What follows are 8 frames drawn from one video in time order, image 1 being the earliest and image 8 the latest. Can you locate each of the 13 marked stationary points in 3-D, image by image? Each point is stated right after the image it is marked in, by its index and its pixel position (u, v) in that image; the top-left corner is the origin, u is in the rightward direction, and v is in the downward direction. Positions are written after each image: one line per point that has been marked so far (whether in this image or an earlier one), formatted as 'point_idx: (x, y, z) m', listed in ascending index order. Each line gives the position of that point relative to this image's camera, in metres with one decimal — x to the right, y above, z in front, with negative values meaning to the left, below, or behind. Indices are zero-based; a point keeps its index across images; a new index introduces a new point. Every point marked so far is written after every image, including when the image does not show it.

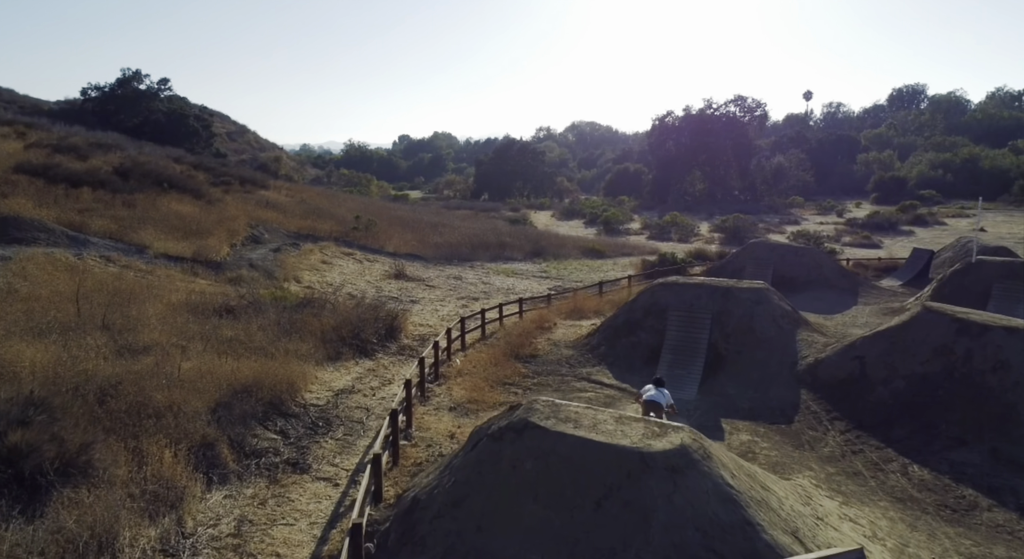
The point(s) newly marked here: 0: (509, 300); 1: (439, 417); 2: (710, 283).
0: (-0.1, -0.6, +18.2) m
1: (-0.9, -1.7, +8.7) m
2: (+3.4, -0.1, +12.0) m
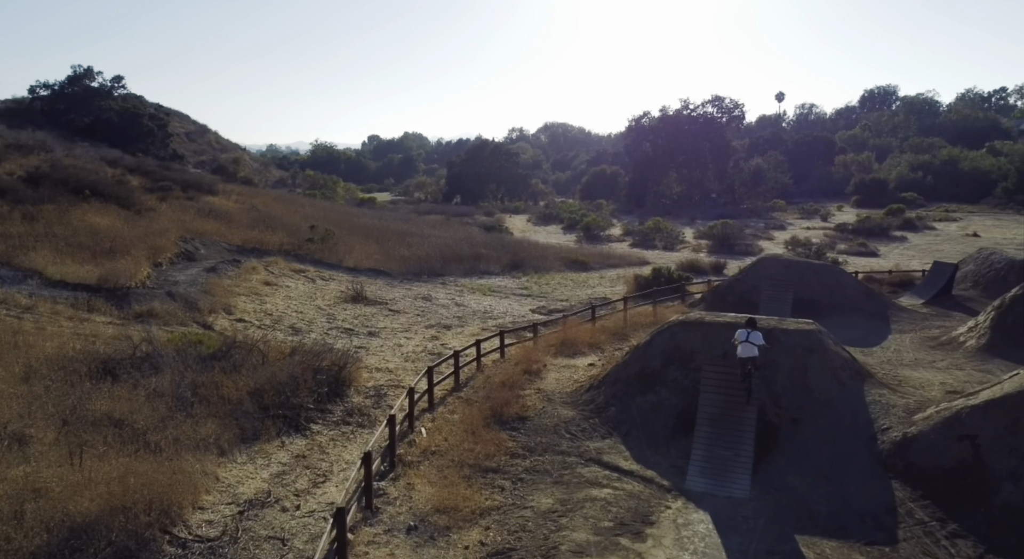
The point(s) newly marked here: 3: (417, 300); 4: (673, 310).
0: (-0.6, -1.1, +15.4) m
1: (-1.0, -2.2, +5.9) m
2: (+3.1, -0.6, +9.4) m
3: (-2.5, -0.5, +18.3) m
4: (+3.9, -0.7, +17.0) m
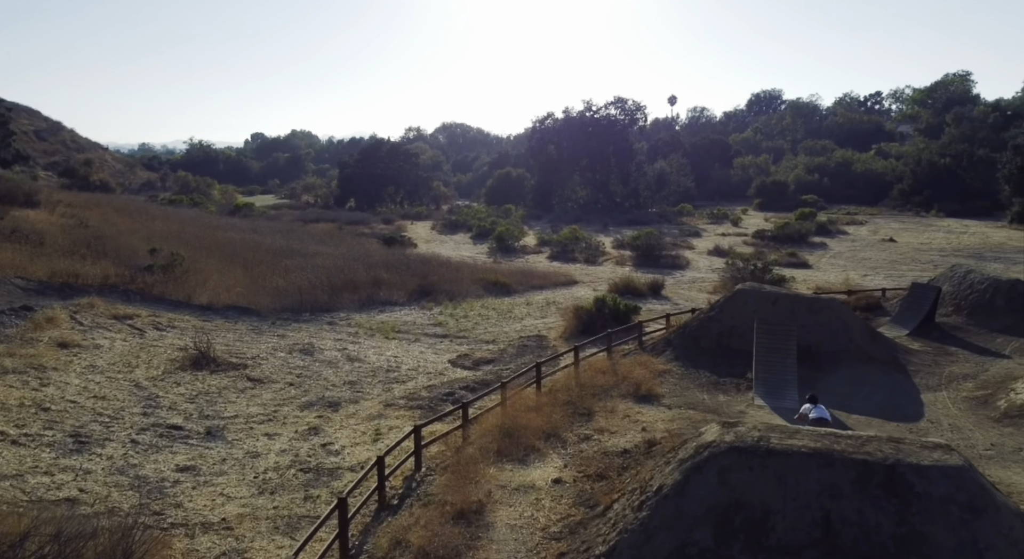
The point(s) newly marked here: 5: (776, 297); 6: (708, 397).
0: (-1.9, -2.0, +10.9) m
1: (-0.9, -3.1, +1.4) m
2: (+2.6, -1.4, +5.4) m
3: (-4.2, -1.5, +13.5) m
4: (+2.3, -1.5, +13.0) m
5: (+4.9, -0.3, +13.1) m
6: (+3.0, -1.8, +11.0) m
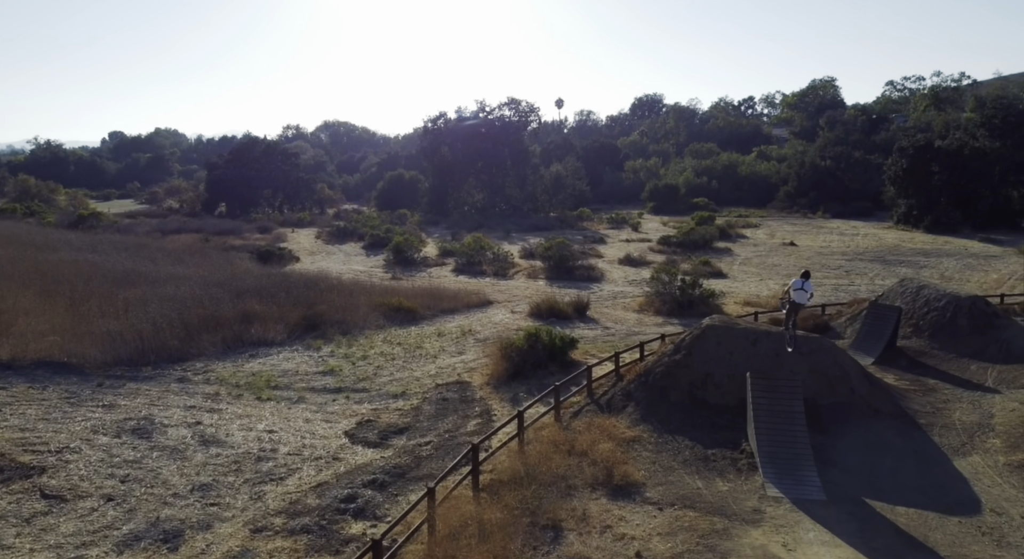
0: (-2.6, -2.7, +7.4) m
1: (-0.2, -3.7, -1.9) m
2: (+2.6, -1.9, +2.7) m
3: (-5.3, -2.2, +9.6) m
4: (+1.1, -2.1, +10.2) m
5: (+3.7, -0.9, +10.6) m
6: (+2.2, -2.4, +8.2) m
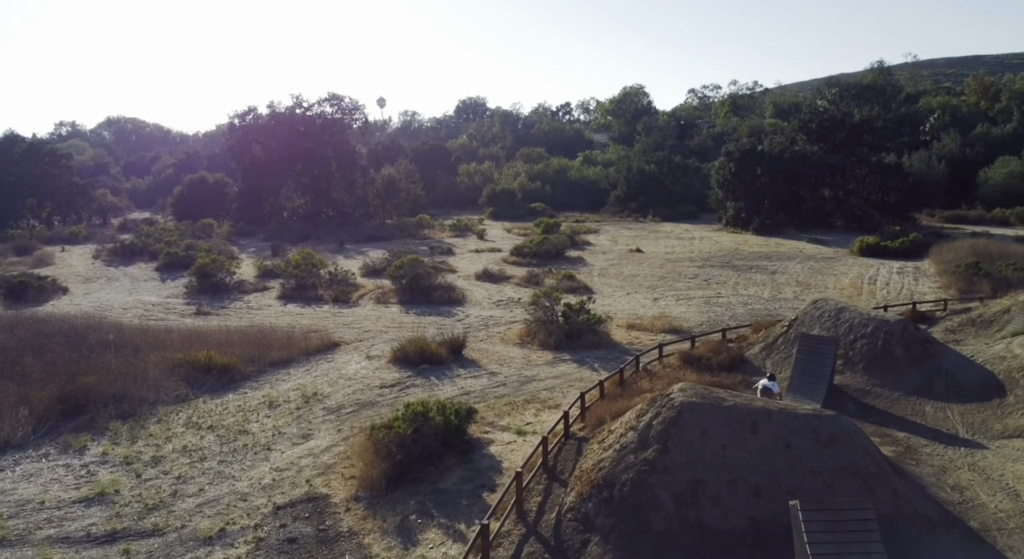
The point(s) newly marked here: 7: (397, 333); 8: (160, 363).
0: (-2.6, -3.5, +2.8) m
1: (+2.1, -4.4, -5.5) m
2: (+3.6, -2.5, -0.4) m
3: (-5.8, -3.2, +4.3) m
4: (+0.3, -2.8, +6.4) m
5: (+2.6, -1.5, +7.5) m
6: (+1.8, -3.1, +4.9) m
7: (-3.3, -1.3, +19.0) m
8: (-7.3, -1.7, +14.5) m
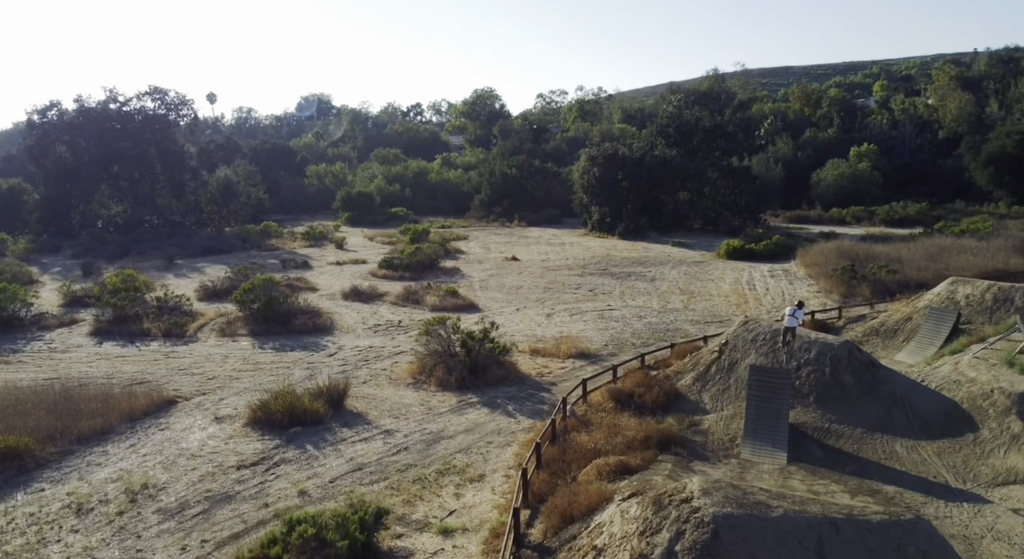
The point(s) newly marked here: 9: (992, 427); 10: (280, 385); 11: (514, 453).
0: (-1.7, -4.2, -0.3) m
1: (+4.7, -4.8, -7.5) m
2: (+5.0, -2.9, -2.2) m
3: (-5.1, -3.9, +0.4) m
4: (+0.3, -3.3, +3.8) m
5: (+2.3, -2.0, +5.3) m
6: (+2.2, -3.5, +2.6) m
7: (-5.8, -2.1, +15.3) m
8: (-8.8, -2.5, +10.1) m
9: (+6.9, -2.1, +10.2) m
10: (-5.0, -2.3, +15.2) m
11: (0.0, -2.7, +11.0) m
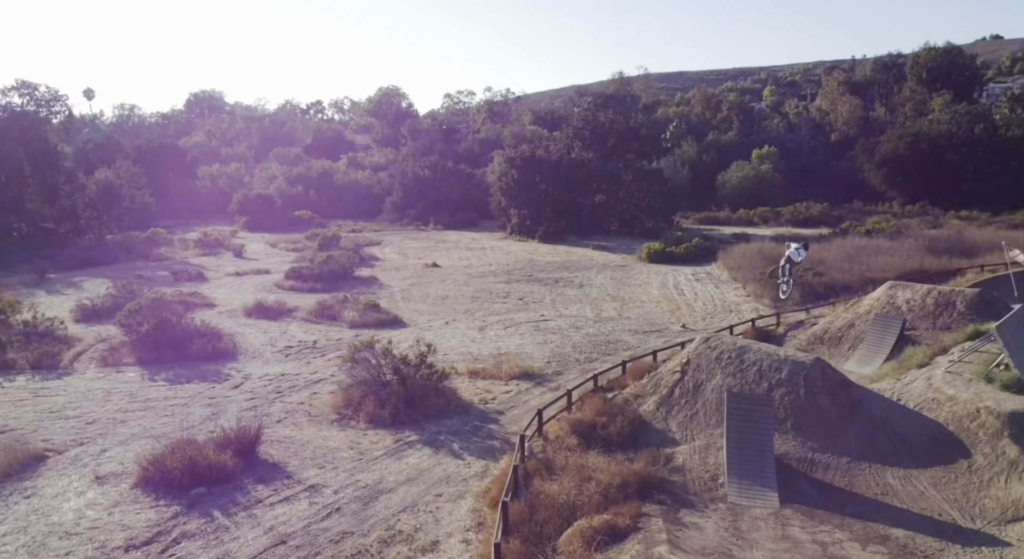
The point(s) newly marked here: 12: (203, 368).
0: (-0.7, -4.5, -2.1) m
1: (+6.5, -5.0, -8.4) m
2: (+6.1, -3.1, -3.0) m
3: (-4.2, -4.4, -1.8) m
4: (+0.7, -3.6, +2.3) m
5: (+2.4, -2.2, +4.1) m
6: (+2.7, -3.8, +1.4) m
7: (-6.9, -2.5, +12.9) m
8: (-9.2, -3.0, +7.3) m
9: (+6.4, -2.3, +9.5) m
10: (-6.1, -2.7, +12.9) m
11: (-0.6, -3.0, +9.4) m
12: (-7.7, -2.2, +17.6) m
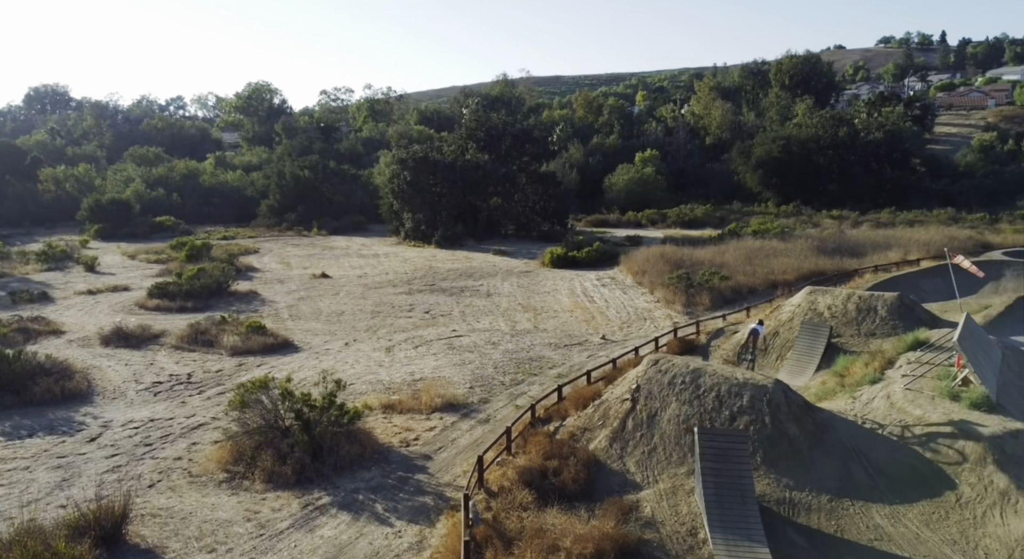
0: (+0.7, -4.8, -3.8) m
1: (+8.9, -5.1, -8.8) m
2: (+7.6, -3.3, -3.6) m
3: (-2.8, -4.8, -4.1) m
4: (+1.4, -4.0, +0.8) m
5: (+2.7, -2.5, +2.8) m
6: (+3.5, -4.1, +0.2) m
7: (-8.0, -3.1, +10.0) m
8: (-9.2, -3.6, +4.0) m
9: (+5.7, -2.5, +8.8) m
10: (-7.1, -3.3, +10.1) m
11: (-1.1, -3.4, +7.6) m
12: (-9.5, -2.8, +14.4) m
